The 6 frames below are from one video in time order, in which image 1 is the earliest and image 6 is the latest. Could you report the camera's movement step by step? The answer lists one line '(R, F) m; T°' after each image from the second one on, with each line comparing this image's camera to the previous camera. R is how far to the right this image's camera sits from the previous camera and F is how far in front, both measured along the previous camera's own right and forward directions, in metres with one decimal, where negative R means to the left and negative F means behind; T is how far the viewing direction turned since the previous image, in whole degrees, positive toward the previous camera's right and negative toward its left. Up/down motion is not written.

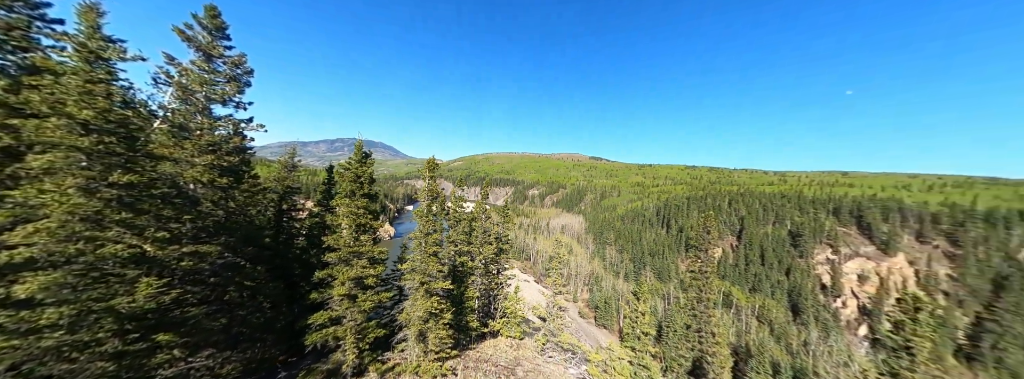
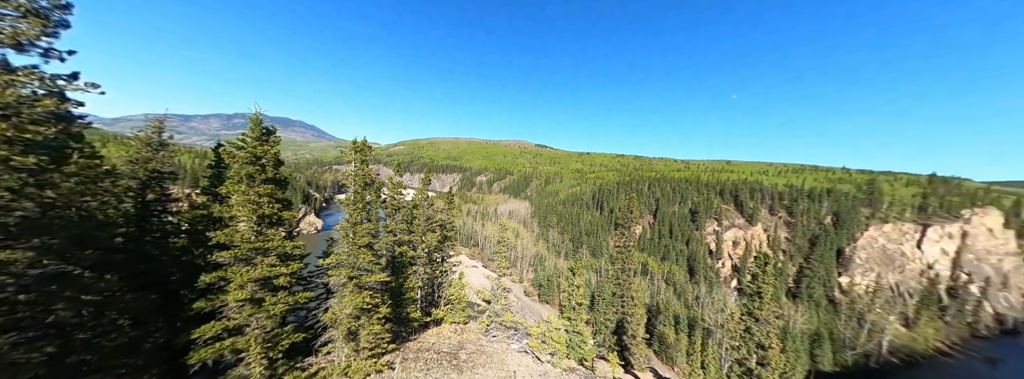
(0.0, +0.1) m; +13°
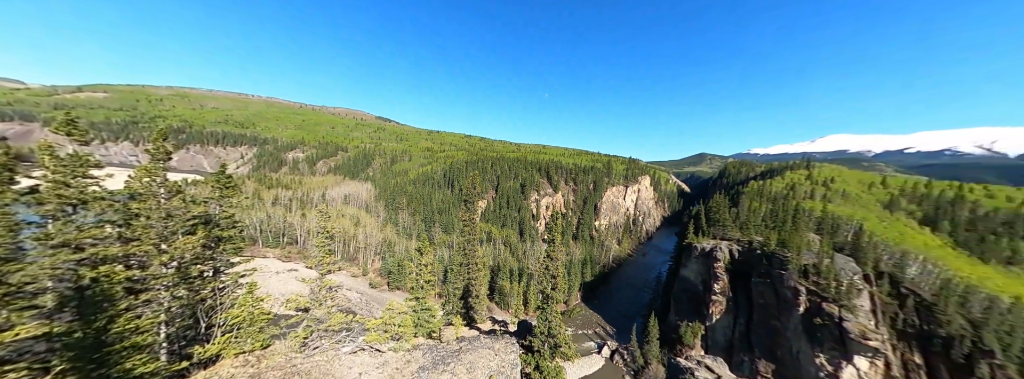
(+18.4, -32.8) m; +28°
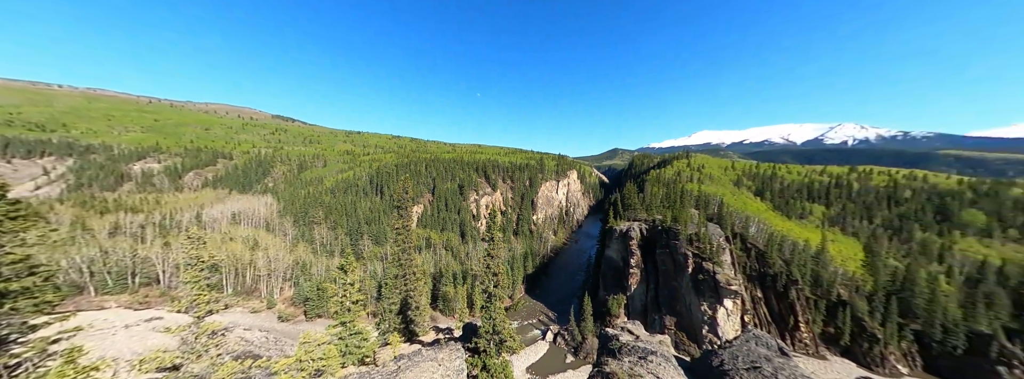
(-16.9, -6.3) m; +15°
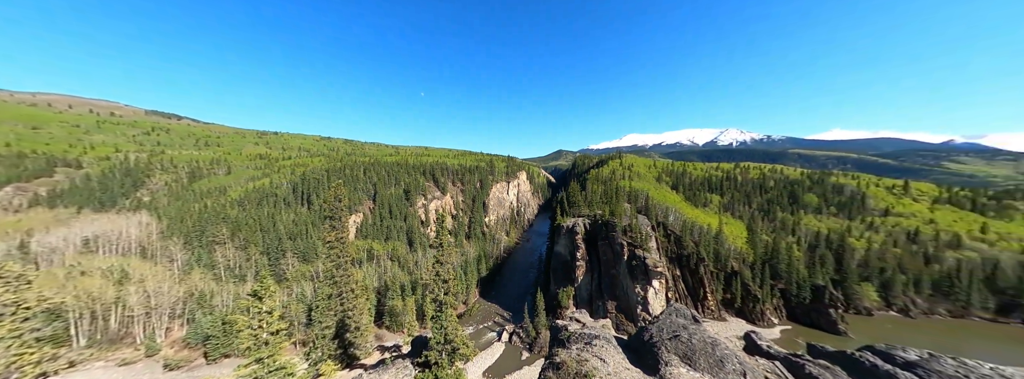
(-13.1, +4.5) m; +12°
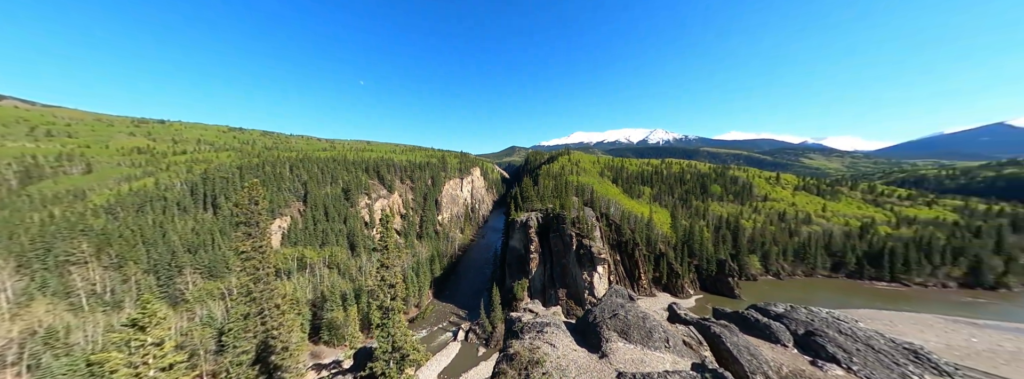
(-10.9, +10.6) m; +11°
